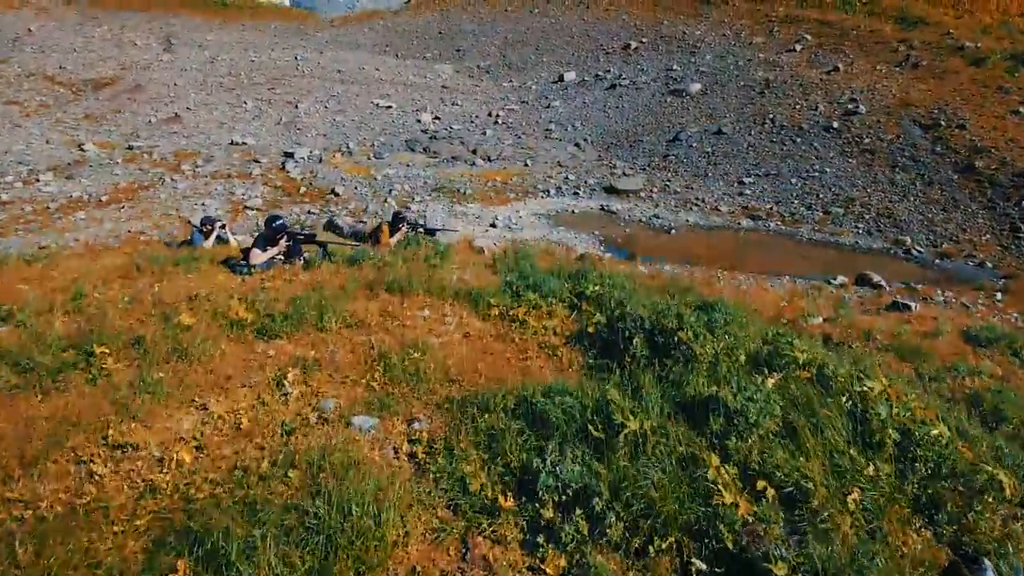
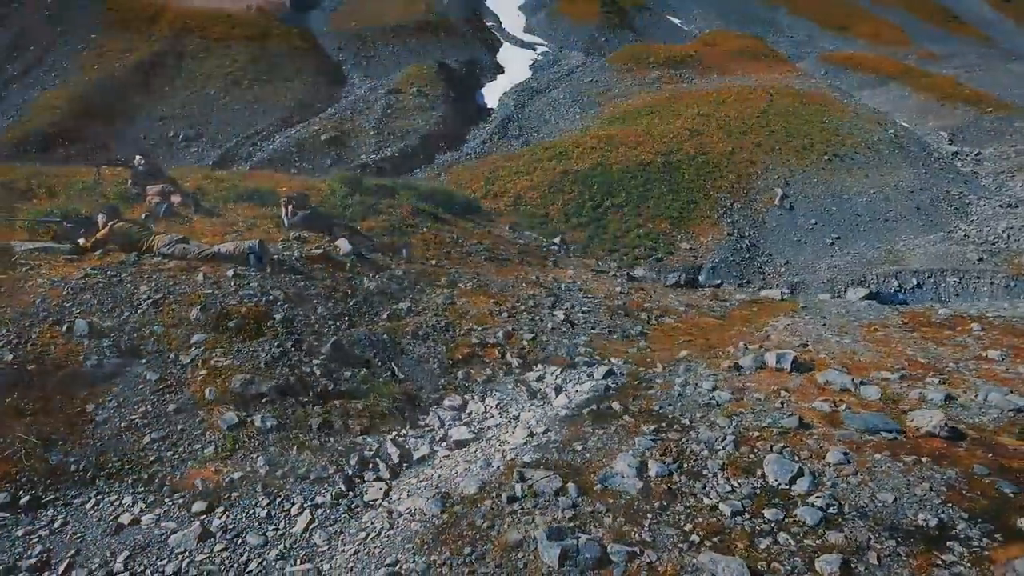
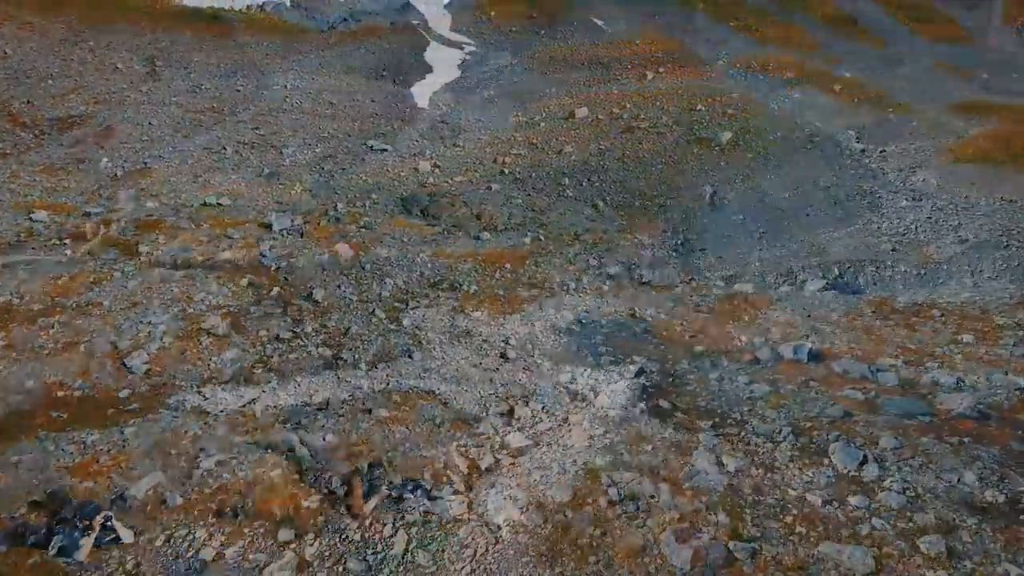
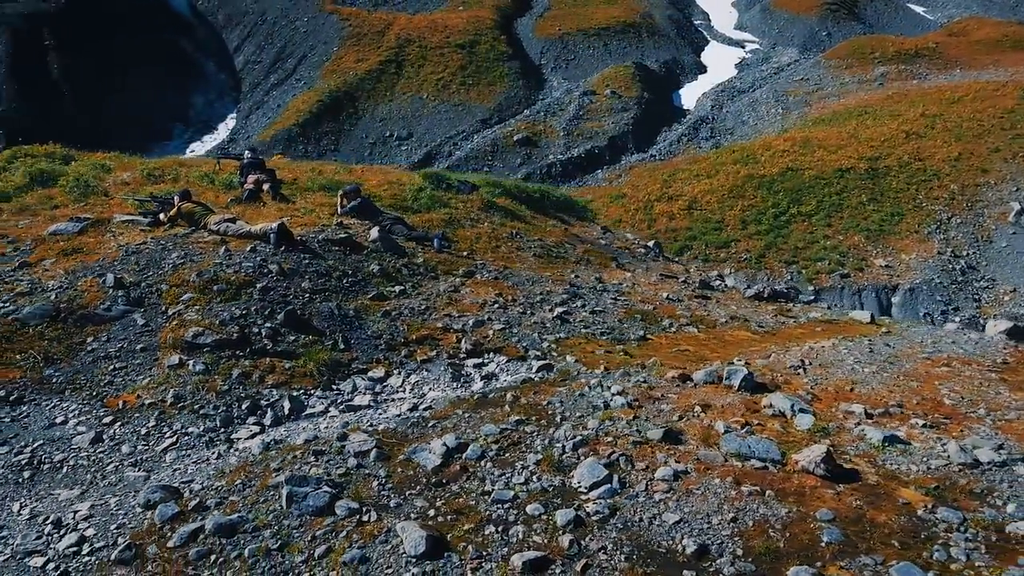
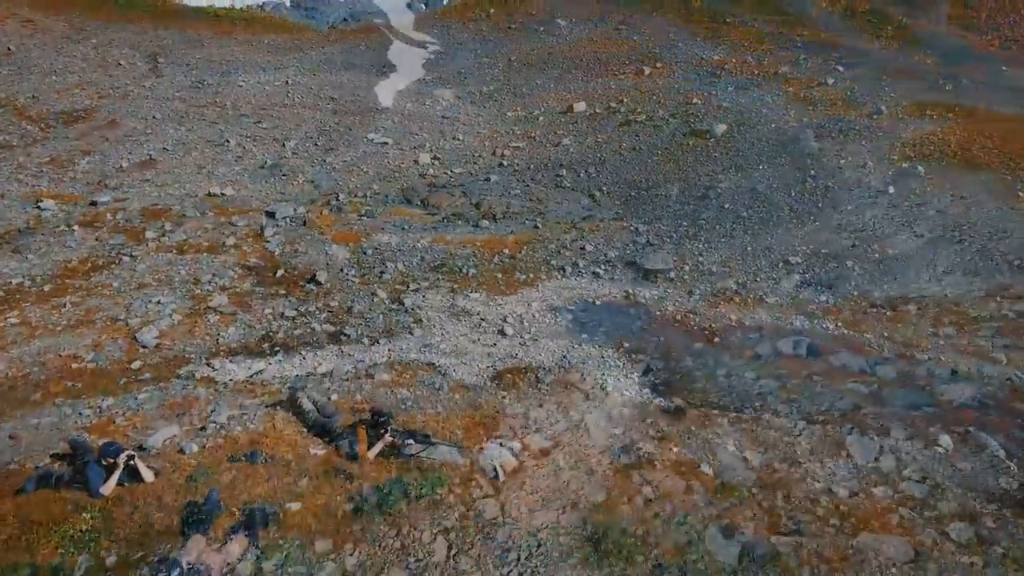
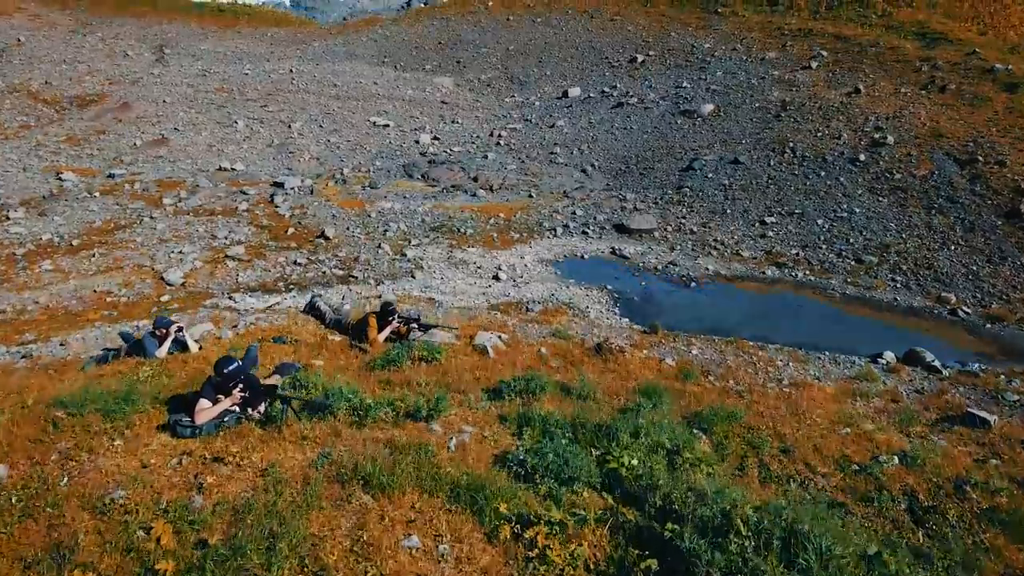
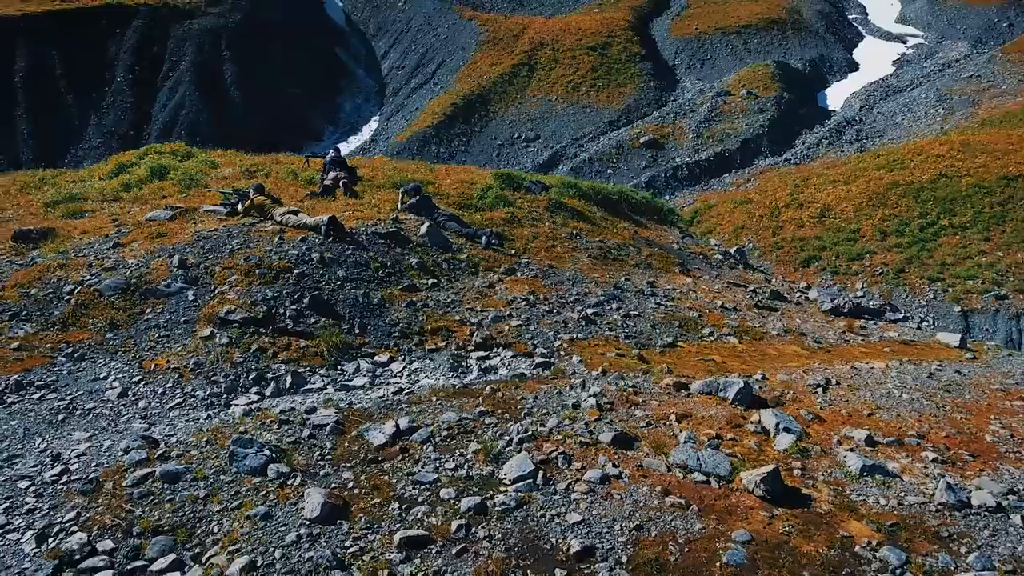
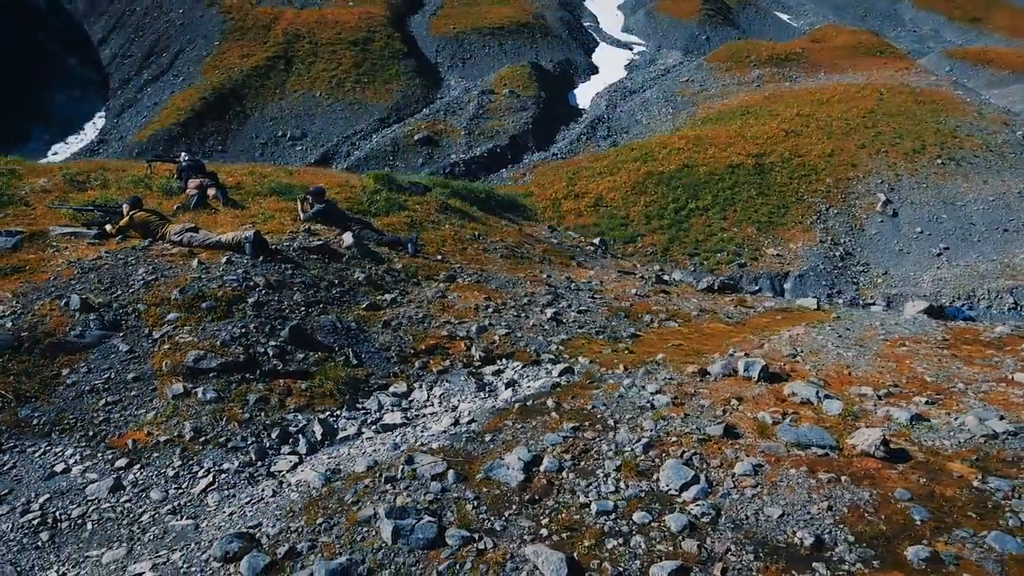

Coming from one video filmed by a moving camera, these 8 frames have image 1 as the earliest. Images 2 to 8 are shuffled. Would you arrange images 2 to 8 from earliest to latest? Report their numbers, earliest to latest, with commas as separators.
6, 5, 3, 2, 8, 4, 7
